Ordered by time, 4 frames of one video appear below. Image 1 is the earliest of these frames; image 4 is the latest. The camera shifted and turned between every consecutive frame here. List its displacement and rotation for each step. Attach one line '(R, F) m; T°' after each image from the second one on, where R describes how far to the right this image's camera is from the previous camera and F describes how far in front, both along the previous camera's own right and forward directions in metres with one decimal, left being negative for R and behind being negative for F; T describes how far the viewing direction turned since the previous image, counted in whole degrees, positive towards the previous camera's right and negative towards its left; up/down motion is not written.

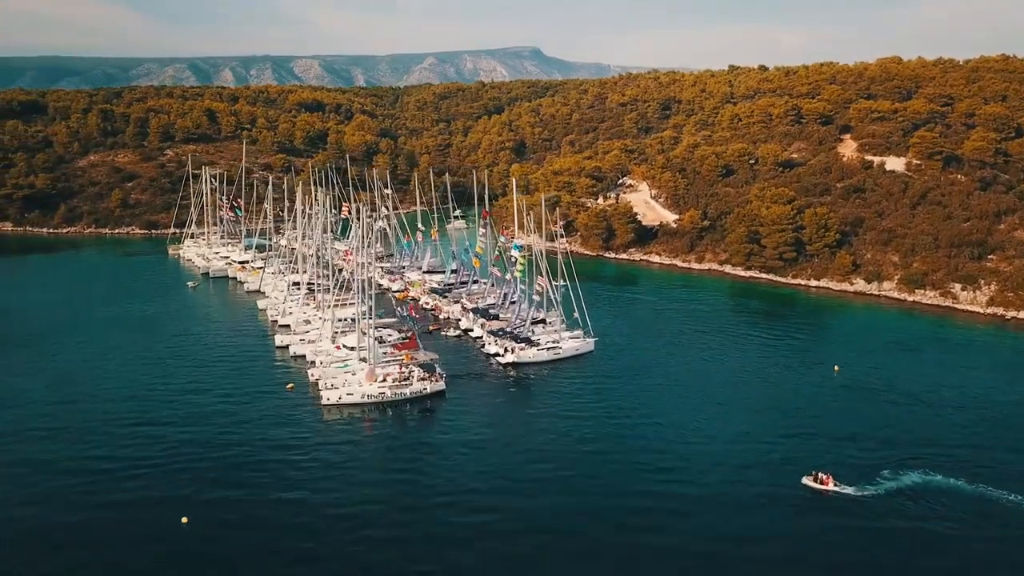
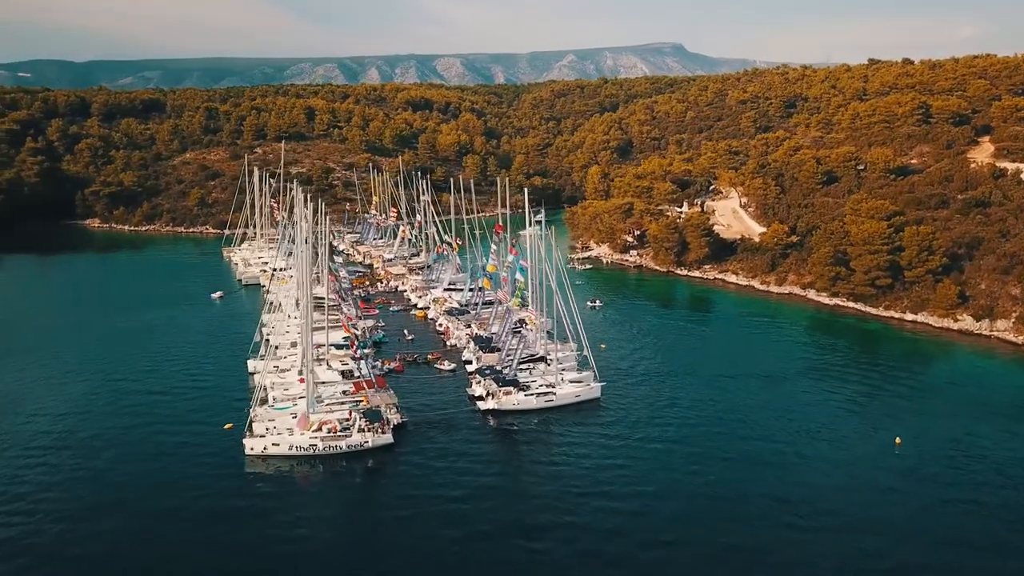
(+8.1, +9.3) m; -9°
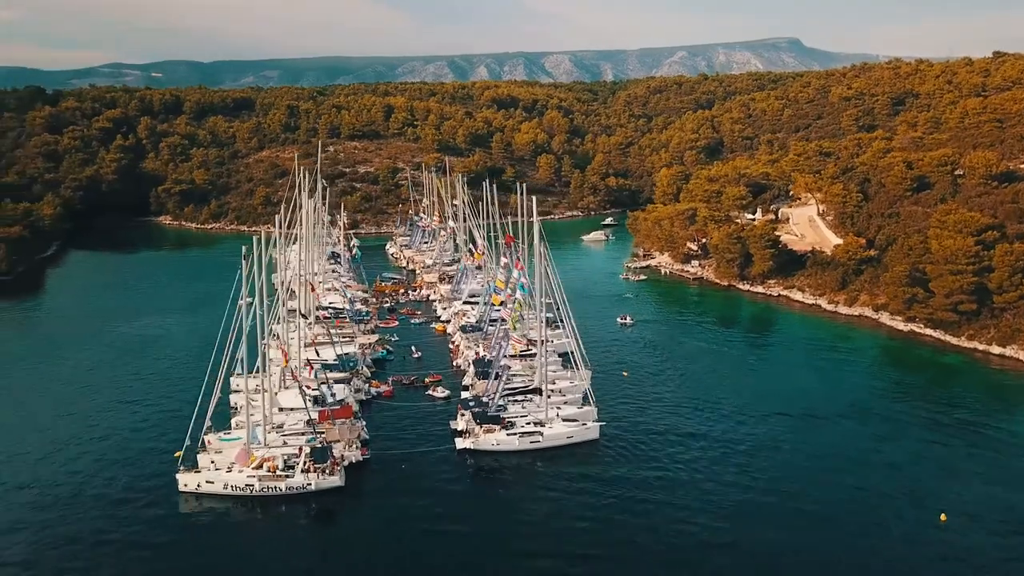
(+5.8, +5.9) m; -7°
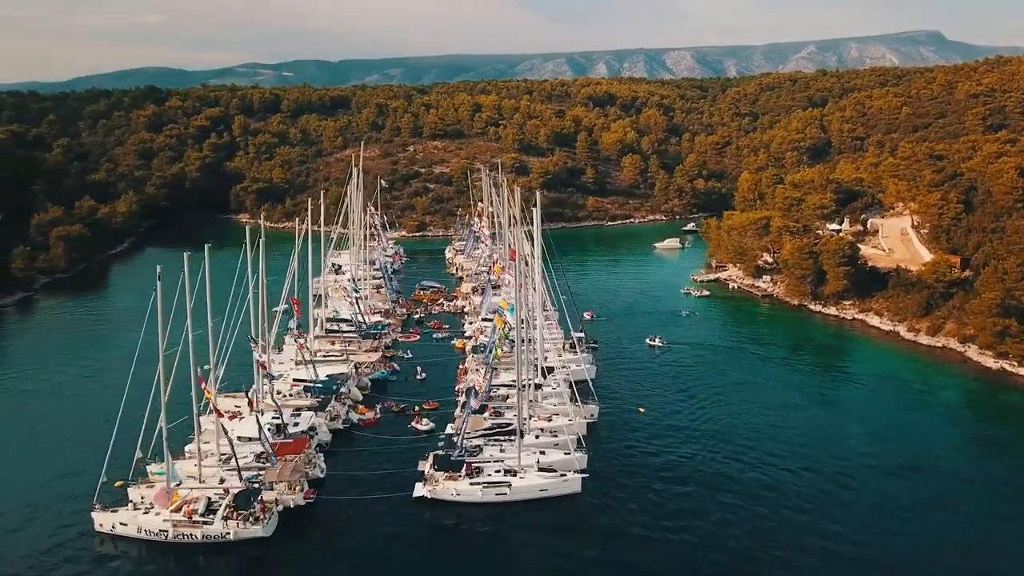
(+6.1, +5.7) m; -8°
